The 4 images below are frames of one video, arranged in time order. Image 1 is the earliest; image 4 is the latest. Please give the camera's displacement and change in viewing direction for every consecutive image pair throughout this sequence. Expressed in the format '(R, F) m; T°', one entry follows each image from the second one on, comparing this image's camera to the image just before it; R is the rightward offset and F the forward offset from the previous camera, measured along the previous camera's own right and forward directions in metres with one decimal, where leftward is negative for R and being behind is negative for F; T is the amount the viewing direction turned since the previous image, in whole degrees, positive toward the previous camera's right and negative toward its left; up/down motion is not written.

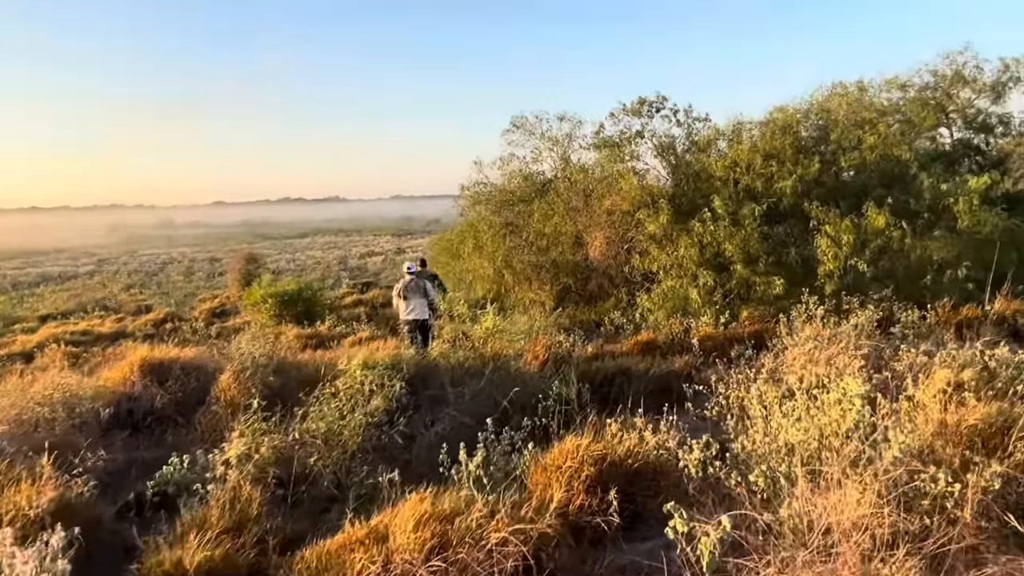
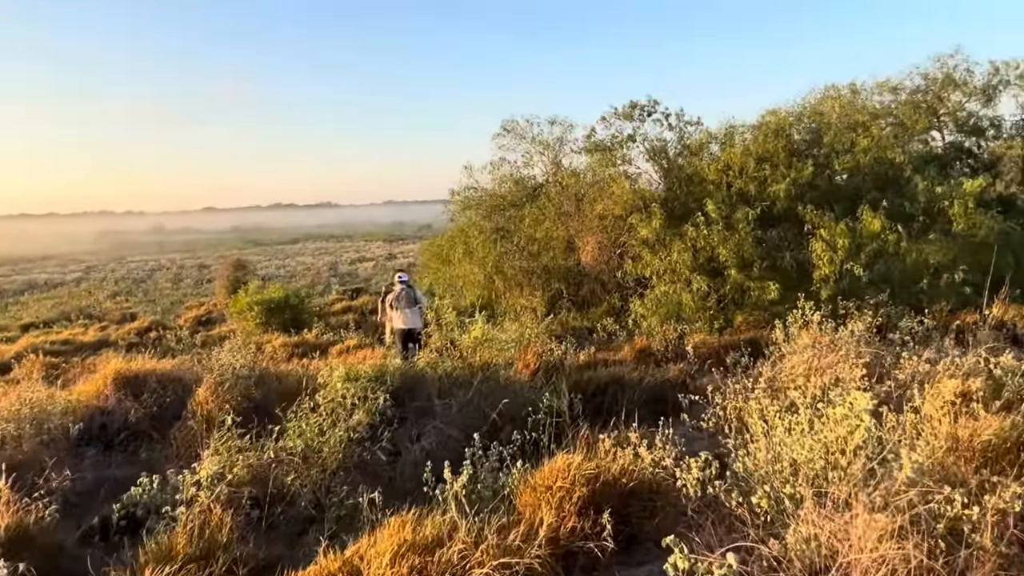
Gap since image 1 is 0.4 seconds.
(0.0, +0.2) m; +1°
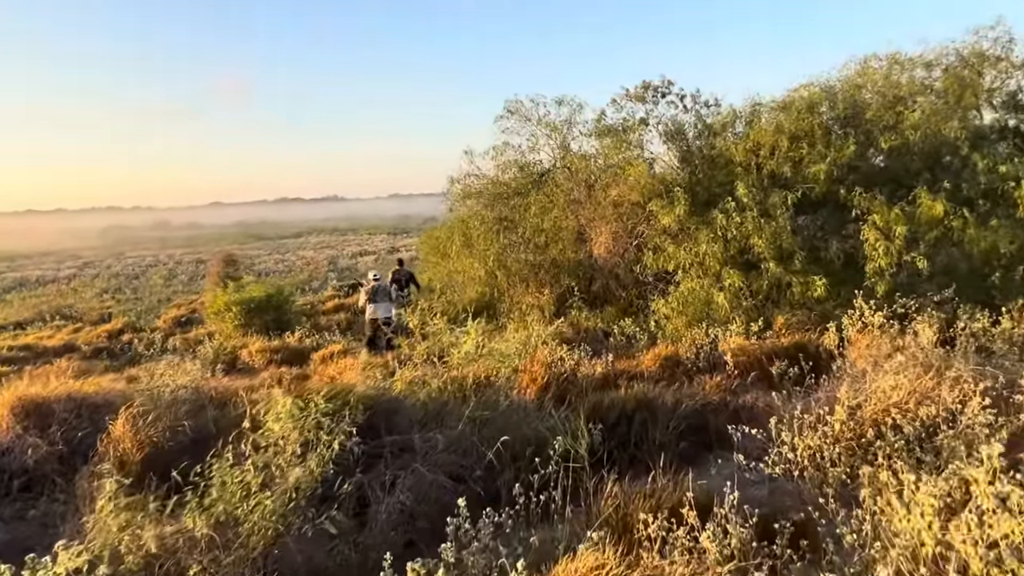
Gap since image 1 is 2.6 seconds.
(0.0, +1.3) m; -1°
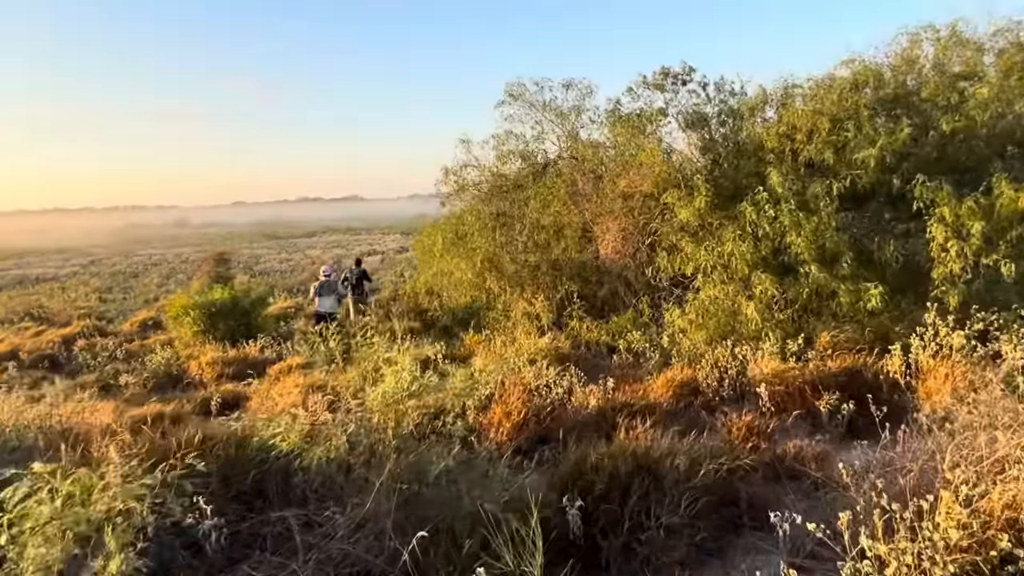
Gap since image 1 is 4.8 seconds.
(+0.4, +1.5) m; -2°
